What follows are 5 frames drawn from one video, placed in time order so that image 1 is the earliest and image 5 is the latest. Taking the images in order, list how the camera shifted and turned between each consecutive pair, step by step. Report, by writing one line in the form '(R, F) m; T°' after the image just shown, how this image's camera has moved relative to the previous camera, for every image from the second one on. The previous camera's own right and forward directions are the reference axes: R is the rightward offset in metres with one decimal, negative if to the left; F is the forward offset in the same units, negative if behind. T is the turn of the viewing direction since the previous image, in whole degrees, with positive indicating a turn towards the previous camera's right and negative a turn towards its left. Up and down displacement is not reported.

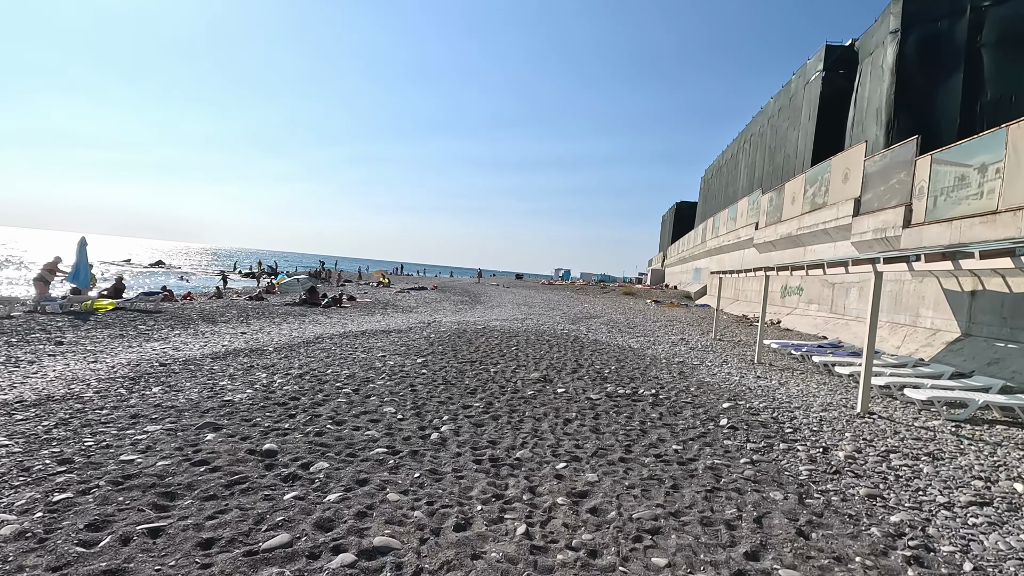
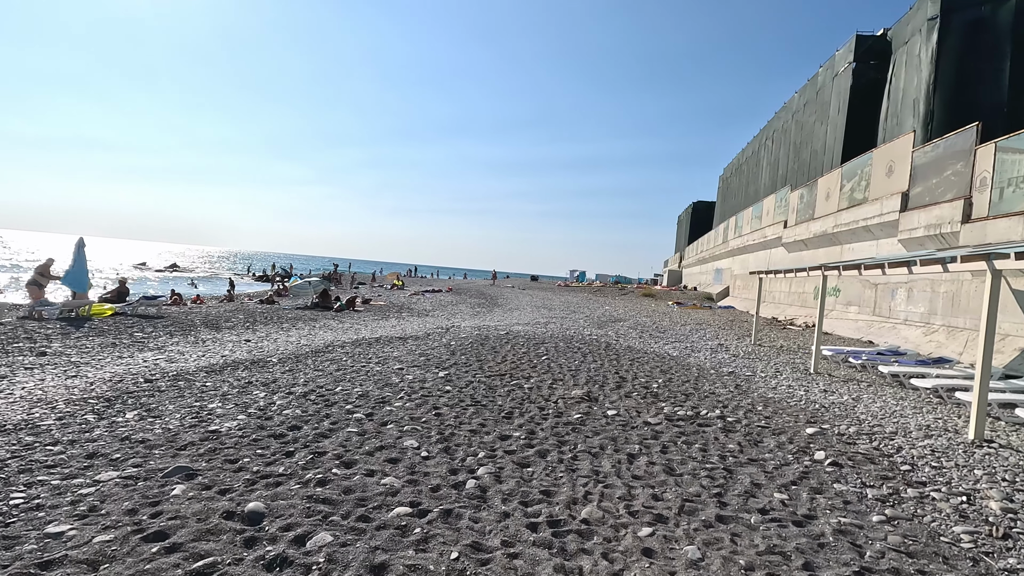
(-0.3, +1.1) m; -1°
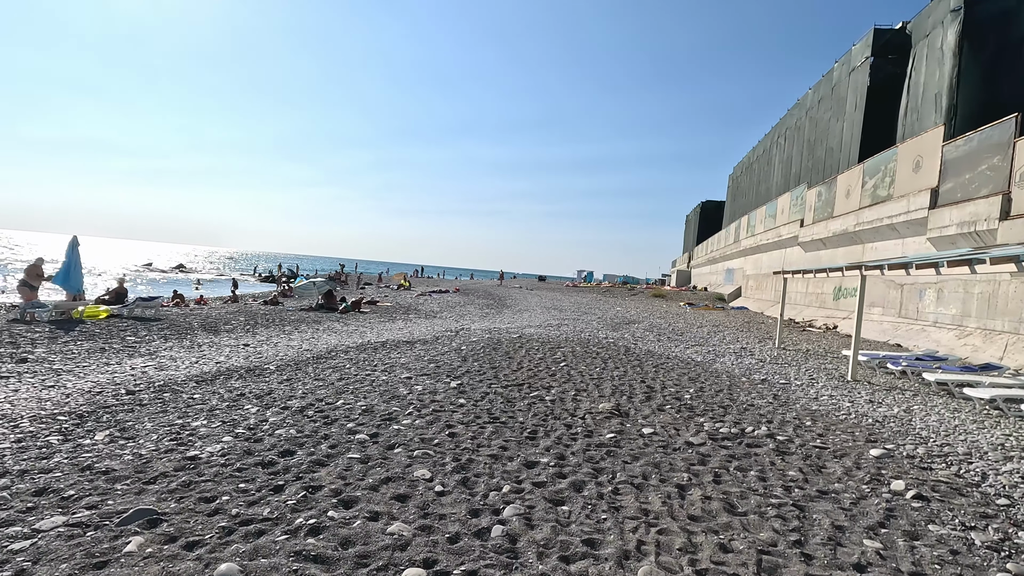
(-0.2, +0.7) m; -1°
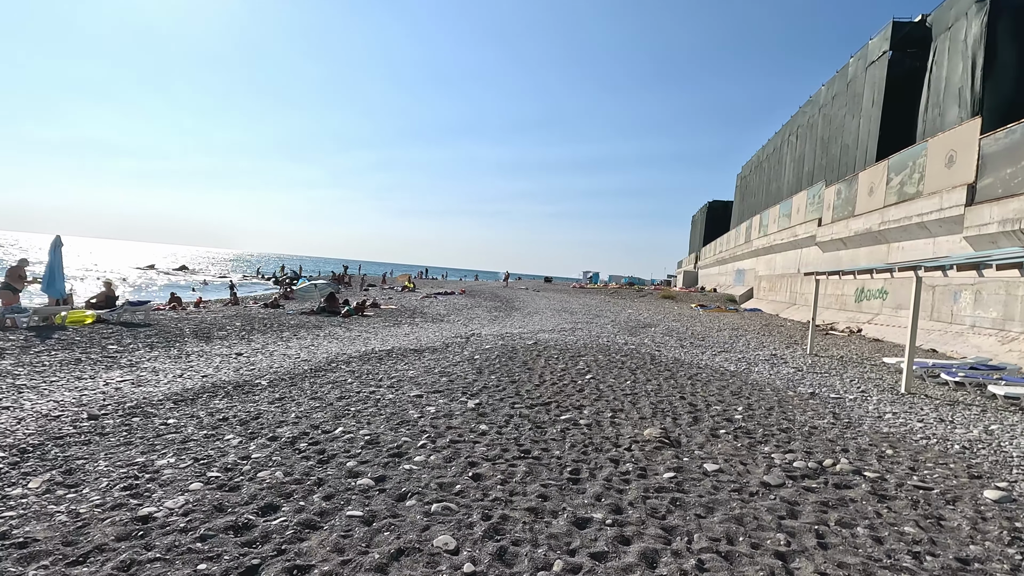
(-0.3, +1.0) m; 0°
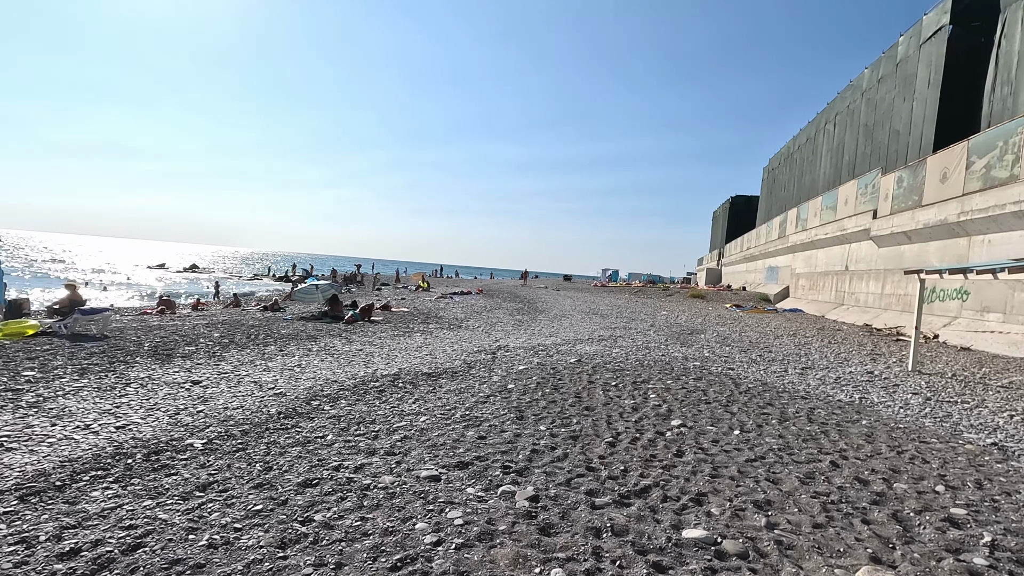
(-0.4, +2.5) m; -2°
